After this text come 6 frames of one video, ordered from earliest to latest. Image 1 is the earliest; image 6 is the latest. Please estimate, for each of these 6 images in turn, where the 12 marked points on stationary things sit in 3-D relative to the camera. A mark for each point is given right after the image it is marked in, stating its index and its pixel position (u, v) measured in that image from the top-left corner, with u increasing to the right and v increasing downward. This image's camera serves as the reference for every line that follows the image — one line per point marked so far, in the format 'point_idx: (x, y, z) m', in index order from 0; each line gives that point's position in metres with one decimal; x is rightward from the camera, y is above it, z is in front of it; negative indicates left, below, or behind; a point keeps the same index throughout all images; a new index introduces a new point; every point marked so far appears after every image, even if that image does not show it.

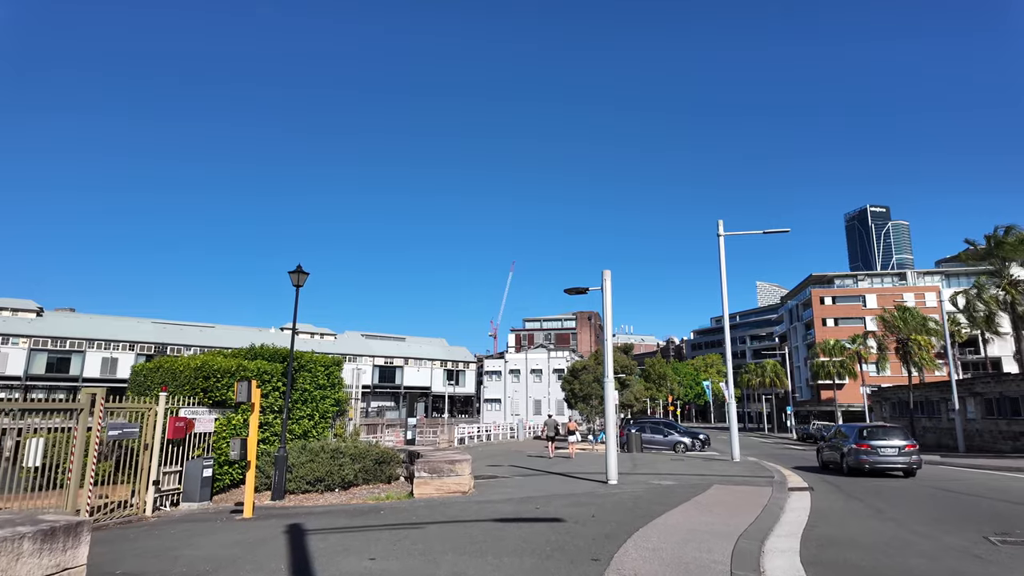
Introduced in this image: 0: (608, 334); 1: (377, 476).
0: (+2.1, -1.1, +13.4) m
1: (-3.1, -4.3, +13.7) m
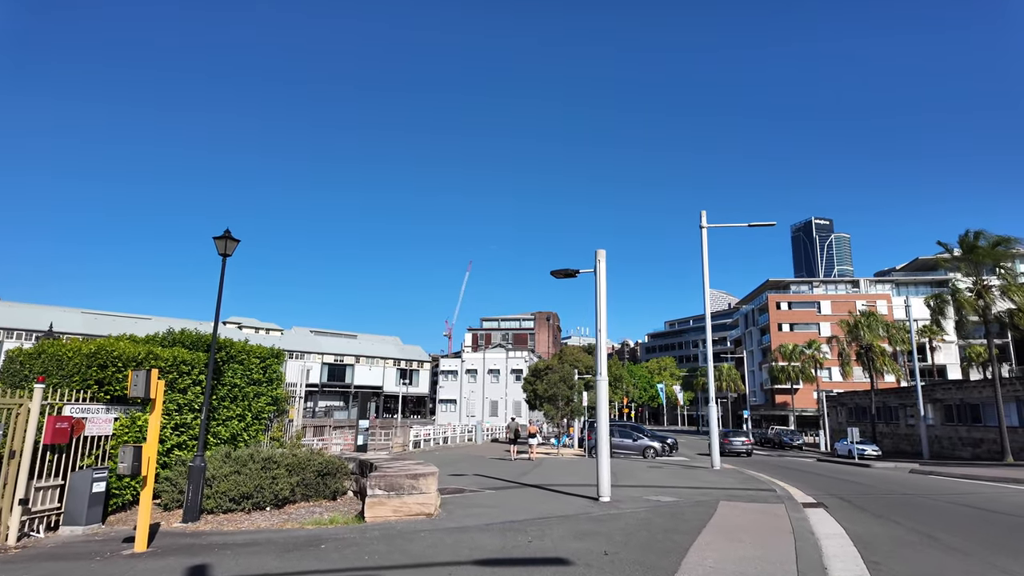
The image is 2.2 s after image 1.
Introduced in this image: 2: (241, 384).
0: (+1.7, -0.7, +11.3) m
1: (-3.6, -3.8, +11.2) m
2: (-6.1, -2.2, +13.5) m
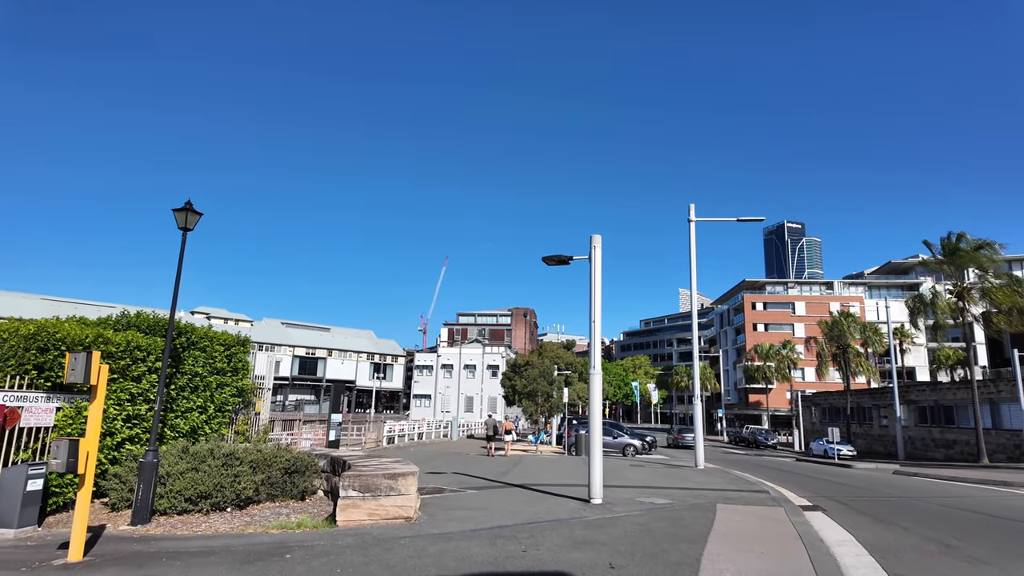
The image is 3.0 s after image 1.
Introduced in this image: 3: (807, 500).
0: (+1.5, -0.5, +10.6) m
1: (-3.9, -3.5, +10.3) m
2: (-6.4, -1.8, +12.5) m
3: (+6.2, -4.5, +12.7) m
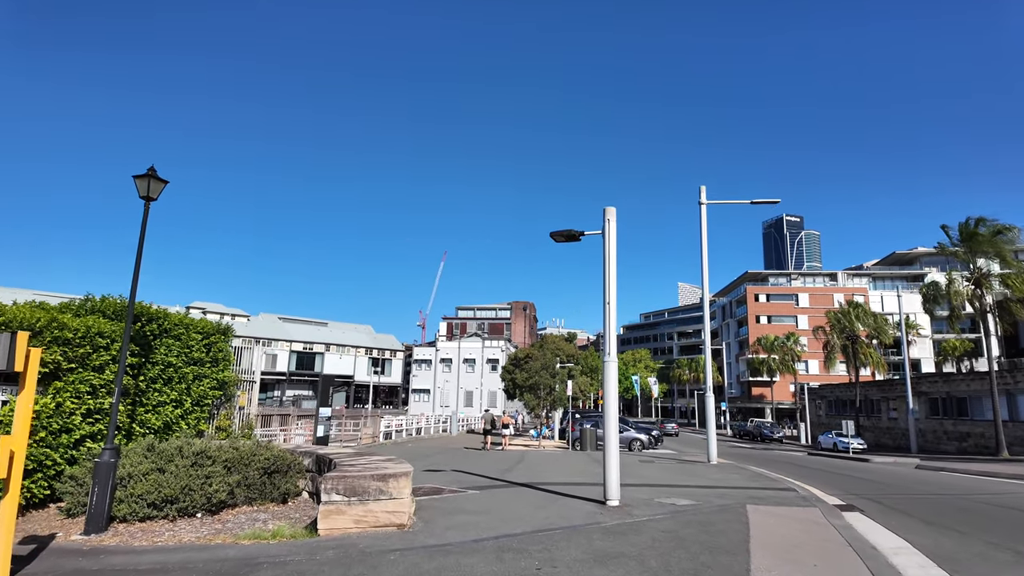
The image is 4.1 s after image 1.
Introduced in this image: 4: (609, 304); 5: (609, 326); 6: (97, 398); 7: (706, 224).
0: (+1.5, -0.1, +9.5) m
1: (-3.8, -3.2, +9.2) m
2: (-6.3, -1.4, +11.4) m
3: (+6.3, -4.1, +11.6) m
4: (+1.5, -0.3, +9.4) m
5: (+1.5, -0.6, +9.4) m
6: (-6.5, -1.7, +9.4) m
7: (+6.4, +2.1, +19.9) m
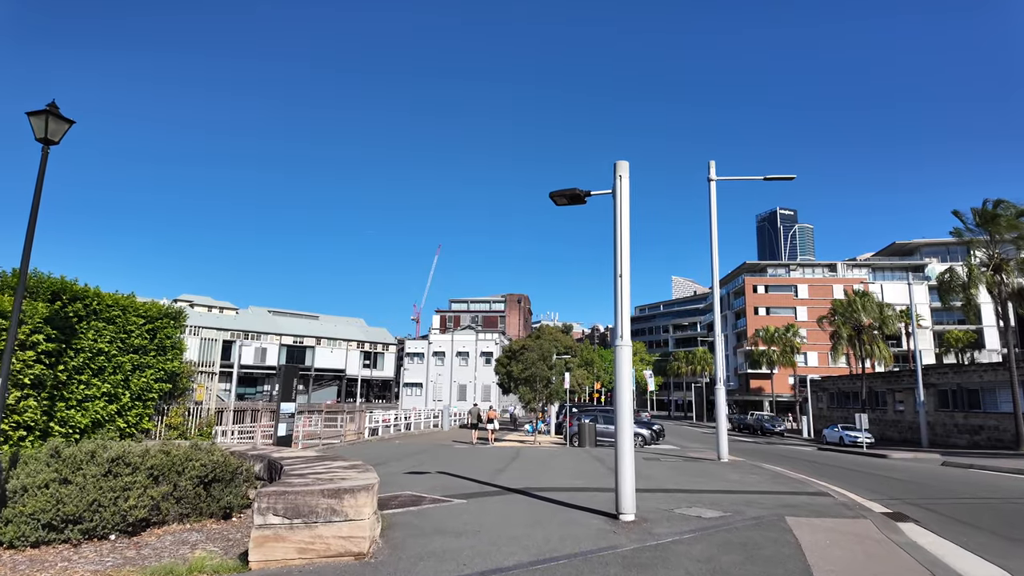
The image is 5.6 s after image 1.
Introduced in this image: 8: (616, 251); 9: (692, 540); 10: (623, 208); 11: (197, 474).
0: (+1.4, +0.3, +7.8) m
1: (-3.8, -2.8, +7.5) m
2: (-6.4, -1.0, +9.7) m
3: (+6.2, -3.6, +10.0) m
4: (+1.4, +0.2, +7.8) m
5: (+1.4, -0.2, +7.7) m
6: (-6.6, -1.3, +7.7) m
7: (+6.2, +2.6, +18.3) m
8: (+1.4, +0.5, +7.9) m
9: (+1.9, -2.7, +6.5) m
10: (+1.5, +1.1, +8.0) m
11: (-3.9, -2.3, +7.5) m
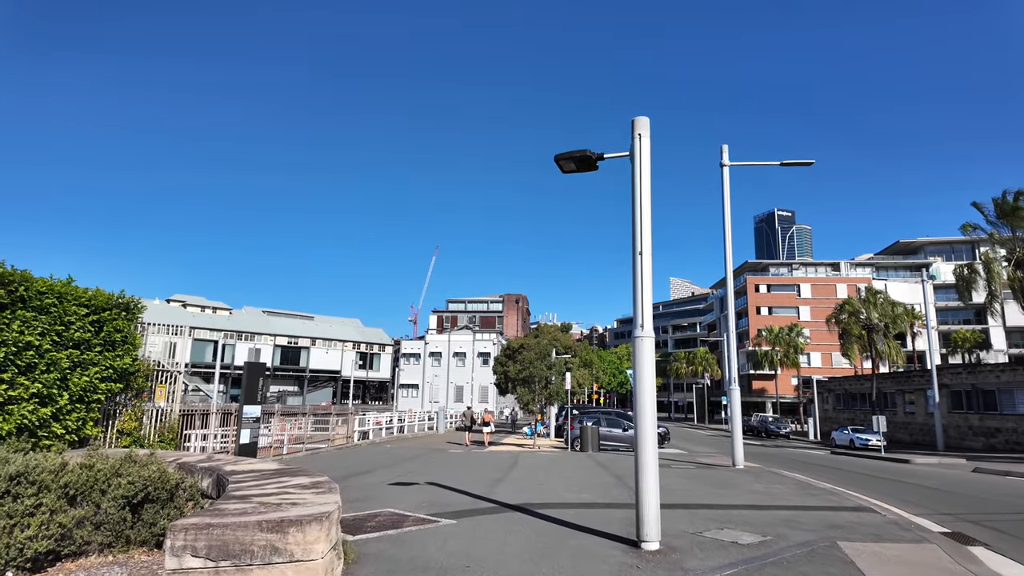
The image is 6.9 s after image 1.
0: (+1.4, +0.5, +6.5) m
1: (-3.9, -2.5, +6.2) m
2: (-6.5, -0.8, +8.3) m
3: (+6.2, -3.4, +8.7) m
4: (+1.4, +0.4, +6.4) m
5: (+1.4, 0.0, +6.4) m
6: (-6.6, -1.1, +6.3) m
7: (+6.2, +2.8, +17.0) m
8: (+1.3, +0.7, +6.6) m
9: (+1.9, -2.5, +5.1) m
10: (+1.5, +1.3, +6.7) m
11: (-3.9, -2.1, +6.1) m
